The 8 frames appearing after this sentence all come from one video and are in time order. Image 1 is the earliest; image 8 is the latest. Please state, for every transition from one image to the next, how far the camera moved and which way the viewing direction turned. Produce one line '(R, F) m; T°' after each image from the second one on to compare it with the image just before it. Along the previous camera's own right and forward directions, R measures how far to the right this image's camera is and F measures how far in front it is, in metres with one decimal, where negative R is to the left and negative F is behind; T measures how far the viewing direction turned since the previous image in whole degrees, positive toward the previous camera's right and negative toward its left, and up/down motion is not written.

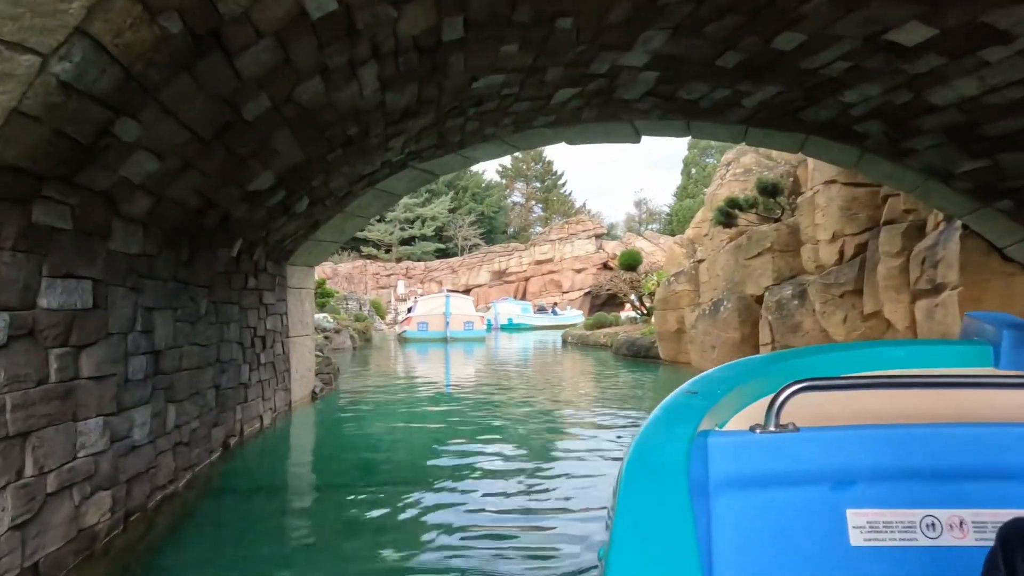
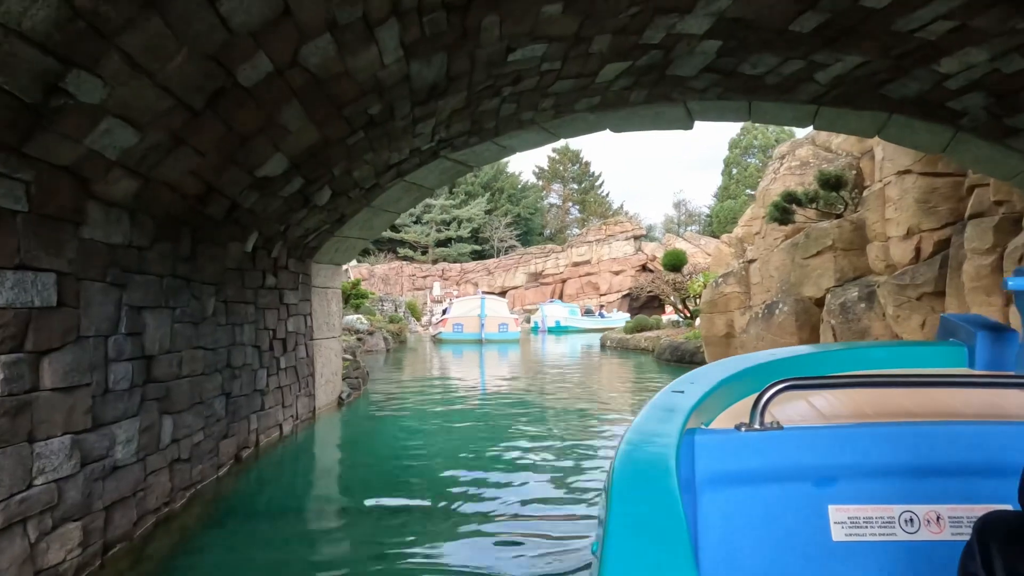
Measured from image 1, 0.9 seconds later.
(0.0, +0.5) m; -3°
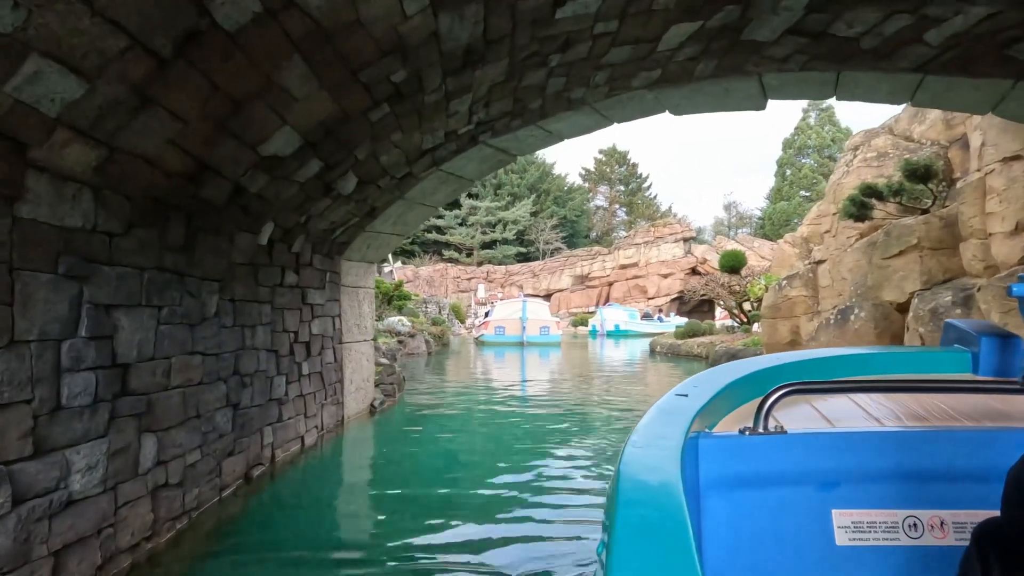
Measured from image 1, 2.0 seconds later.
(0.0, +0.6) m; -4°
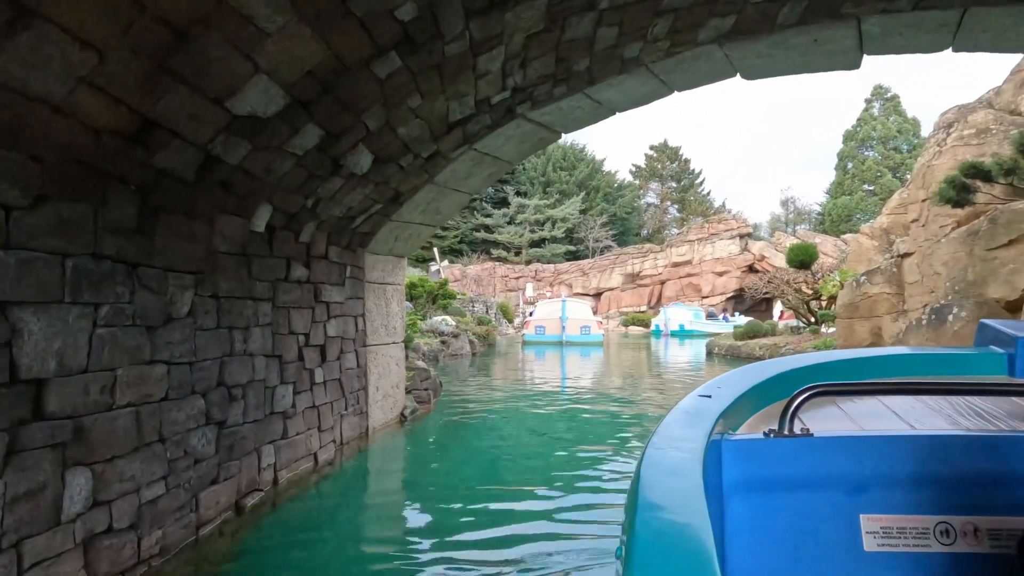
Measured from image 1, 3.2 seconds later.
(0.0, +0.8) m; -4°
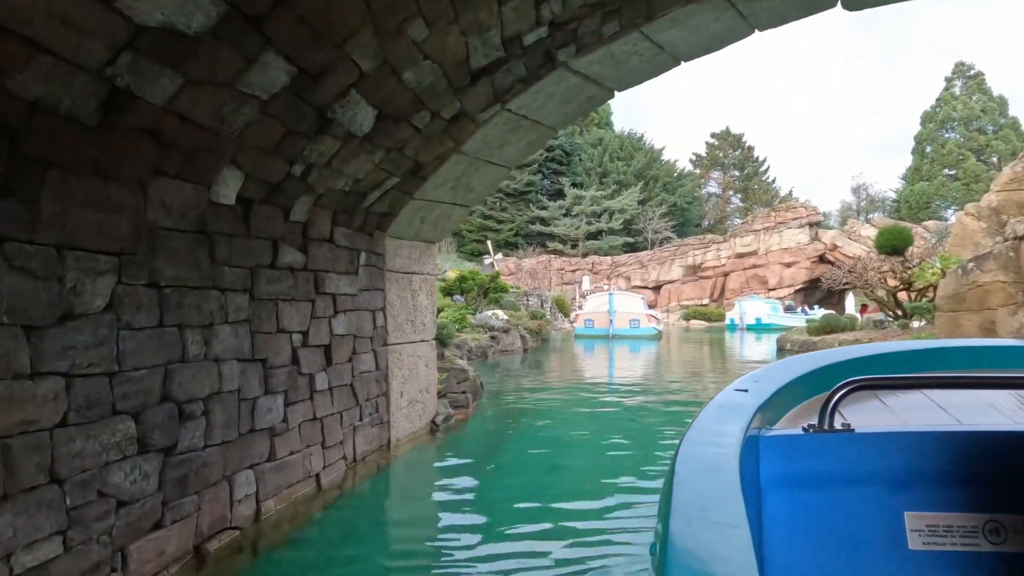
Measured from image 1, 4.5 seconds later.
(+0.1, +0.9) m; -5°
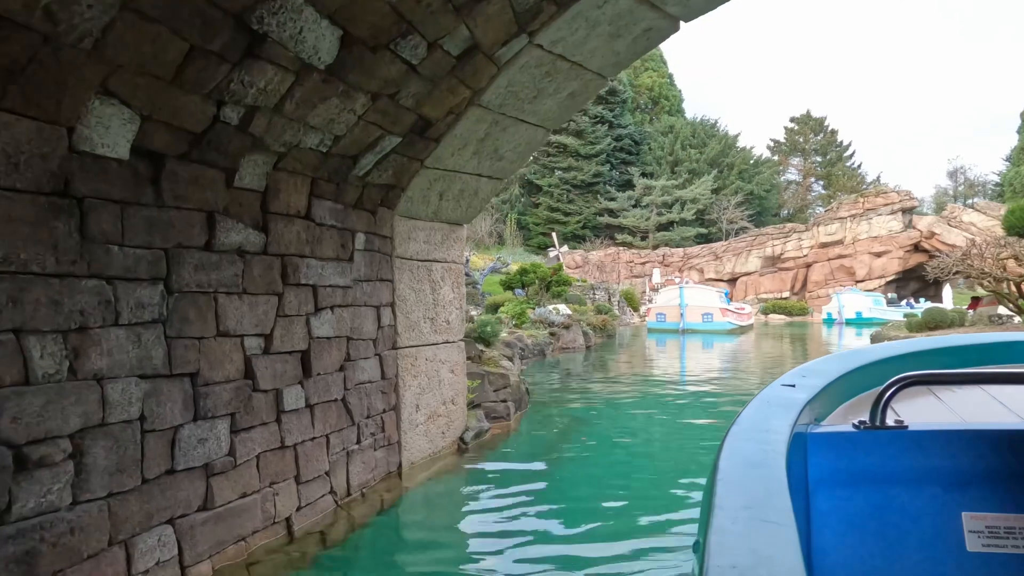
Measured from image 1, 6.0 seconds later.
(+0.2, +1.0) m; -6°
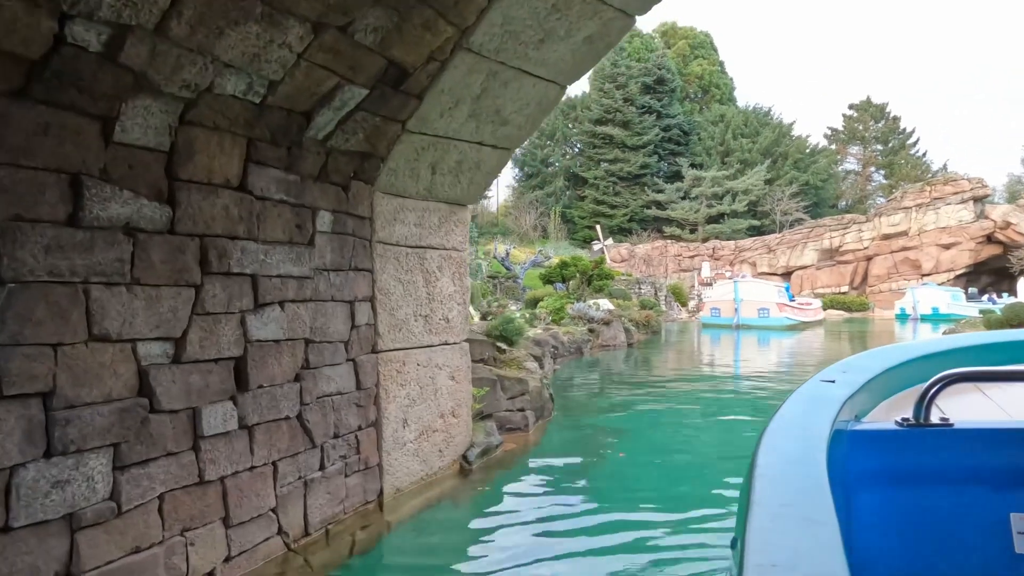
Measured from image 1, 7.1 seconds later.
(+0.2, +0.7) m; -4°
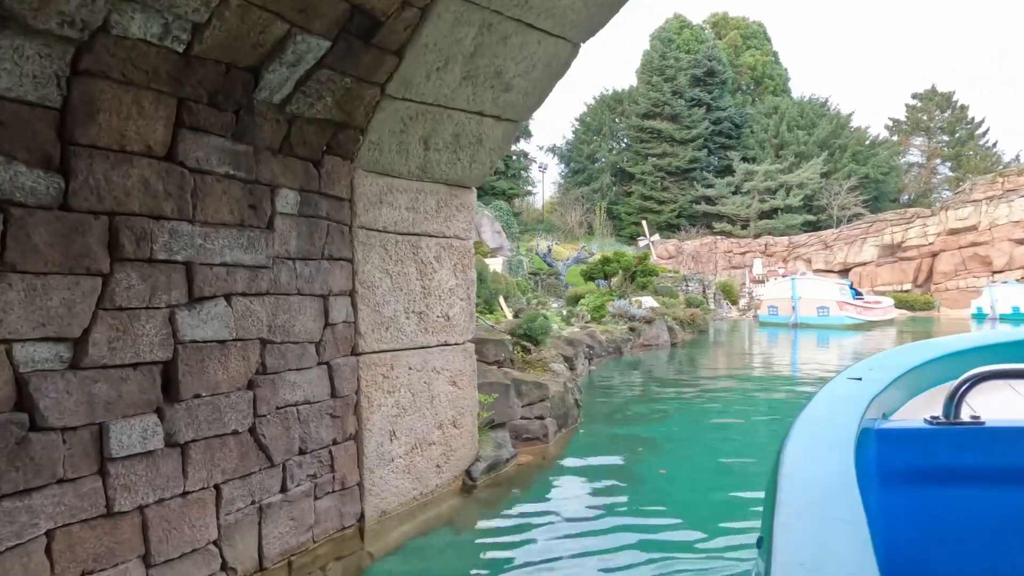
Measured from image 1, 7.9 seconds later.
(+0.2, +0.5) m; -4°
